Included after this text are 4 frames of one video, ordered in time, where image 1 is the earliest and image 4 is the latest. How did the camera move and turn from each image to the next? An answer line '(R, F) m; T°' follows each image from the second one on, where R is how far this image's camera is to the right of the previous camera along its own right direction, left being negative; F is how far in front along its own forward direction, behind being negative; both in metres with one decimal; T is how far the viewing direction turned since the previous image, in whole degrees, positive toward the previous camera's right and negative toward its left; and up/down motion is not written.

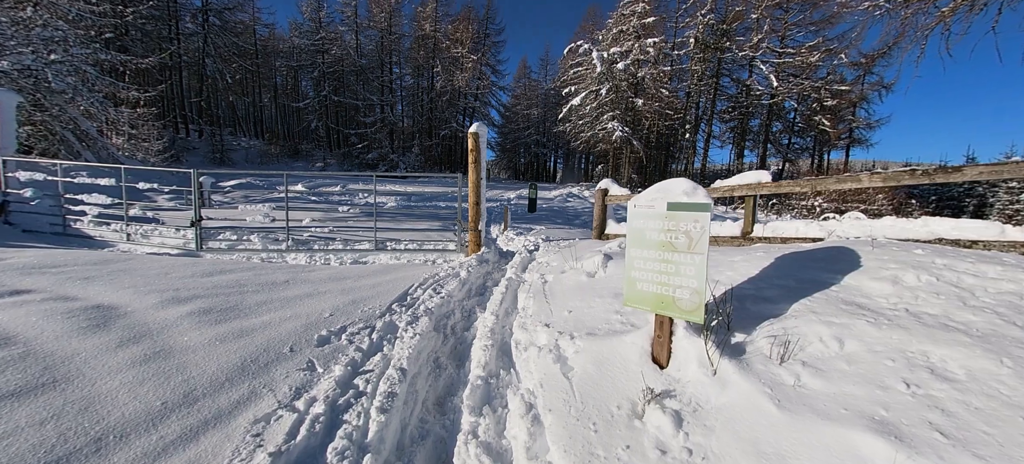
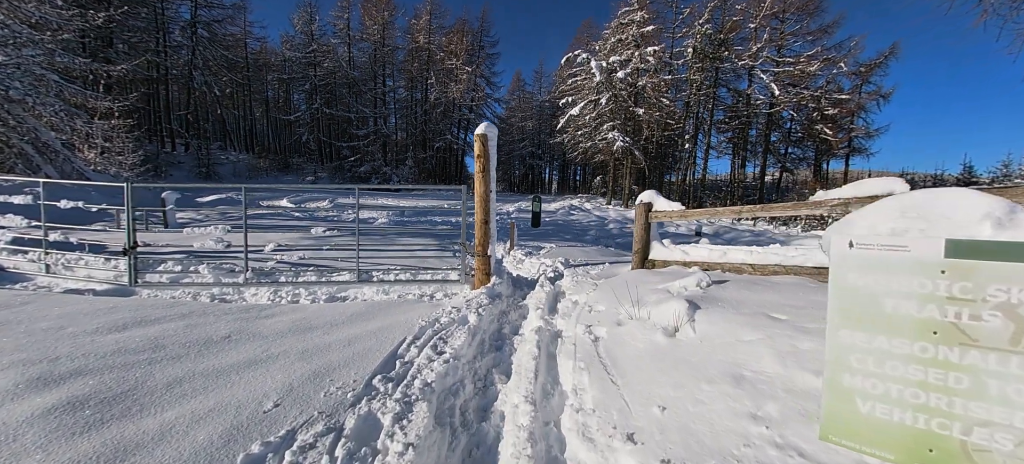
(-0.3, +1.2) m; +1°
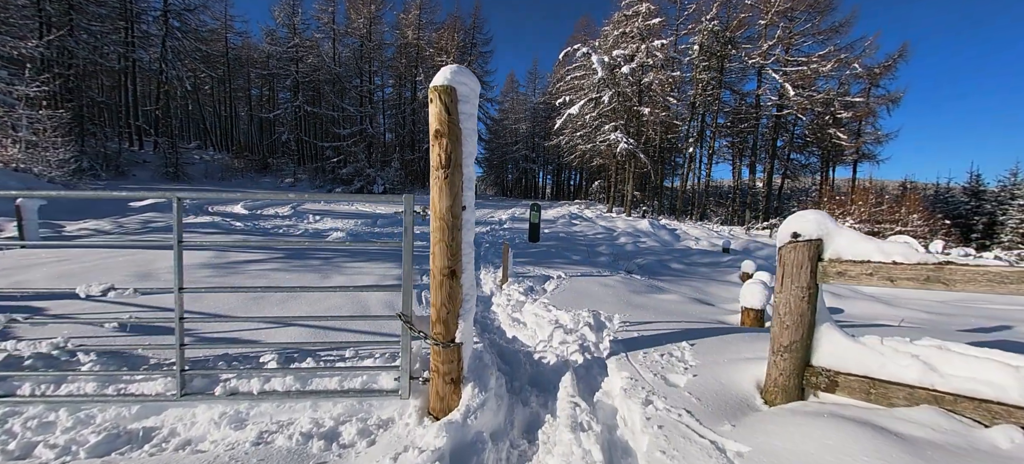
(0.0, +2.5) m; +1°
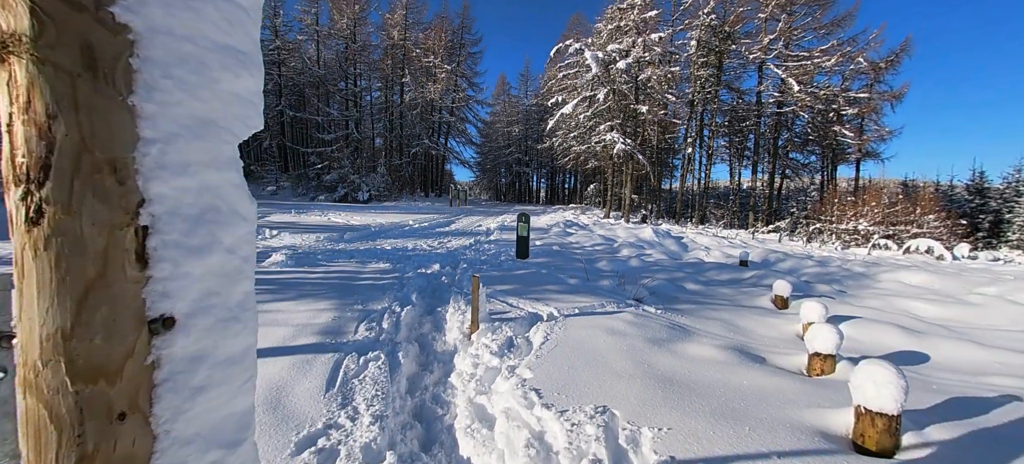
(+0.3, +1.6) m; +1°
